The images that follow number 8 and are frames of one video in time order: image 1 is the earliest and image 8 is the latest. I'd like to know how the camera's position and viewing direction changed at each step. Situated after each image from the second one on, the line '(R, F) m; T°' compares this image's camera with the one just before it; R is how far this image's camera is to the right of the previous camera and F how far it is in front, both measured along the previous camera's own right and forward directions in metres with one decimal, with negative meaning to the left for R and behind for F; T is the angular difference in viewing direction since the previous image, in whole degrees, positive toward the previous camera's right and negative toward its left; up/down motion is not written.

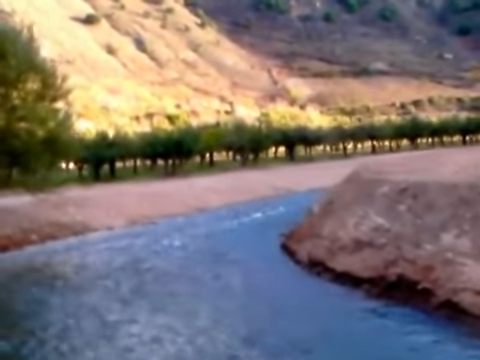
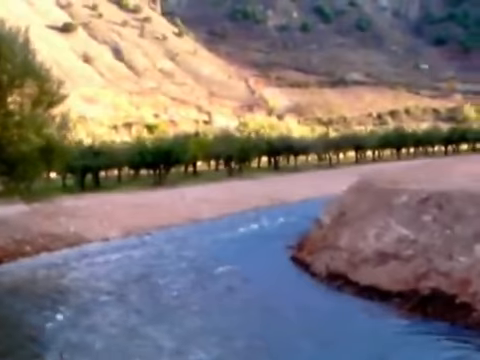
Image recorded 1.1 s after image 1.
(-1.2, +1.3) m; +1°
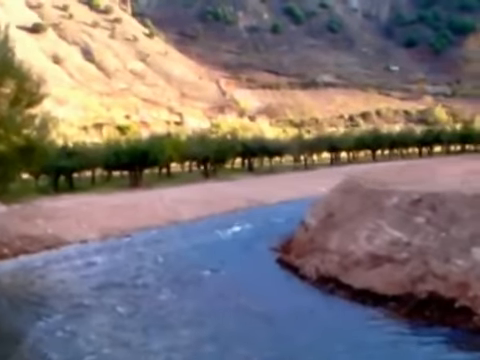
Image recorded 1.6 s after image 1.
(-0.5, +0.7) m; +2°
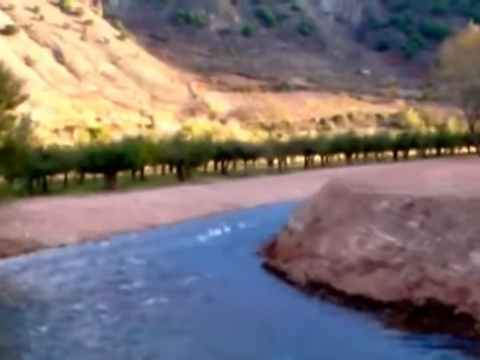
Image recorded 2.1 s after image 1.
(-0.5, +0.8) m; +1°
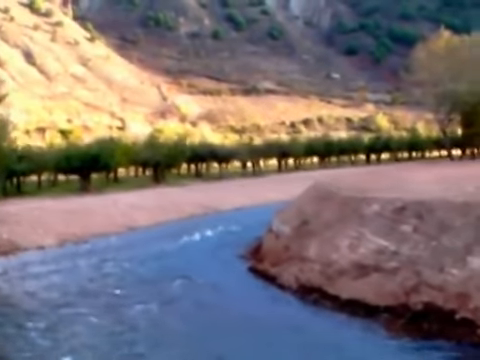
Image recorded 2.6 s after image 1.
(-0.6, +0.4) m; +2°
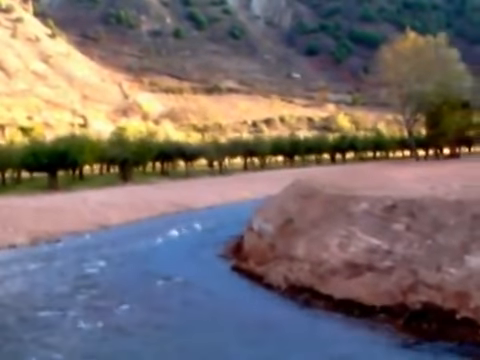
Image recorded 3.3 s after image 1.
(-0.7, +0.5) m; +2°
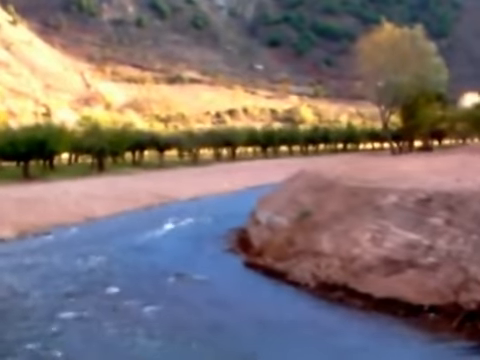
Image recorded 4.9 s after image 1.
(-1.6, +1.7) m; +2°
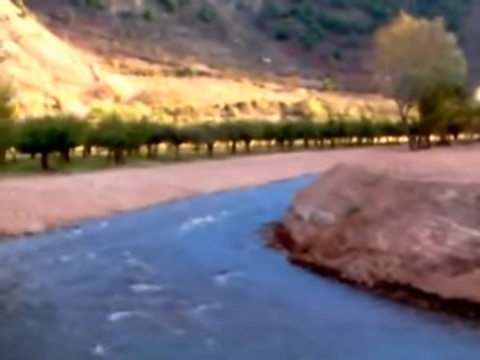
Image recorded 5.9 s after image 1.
(-1.1, +1.2) m; 0°
